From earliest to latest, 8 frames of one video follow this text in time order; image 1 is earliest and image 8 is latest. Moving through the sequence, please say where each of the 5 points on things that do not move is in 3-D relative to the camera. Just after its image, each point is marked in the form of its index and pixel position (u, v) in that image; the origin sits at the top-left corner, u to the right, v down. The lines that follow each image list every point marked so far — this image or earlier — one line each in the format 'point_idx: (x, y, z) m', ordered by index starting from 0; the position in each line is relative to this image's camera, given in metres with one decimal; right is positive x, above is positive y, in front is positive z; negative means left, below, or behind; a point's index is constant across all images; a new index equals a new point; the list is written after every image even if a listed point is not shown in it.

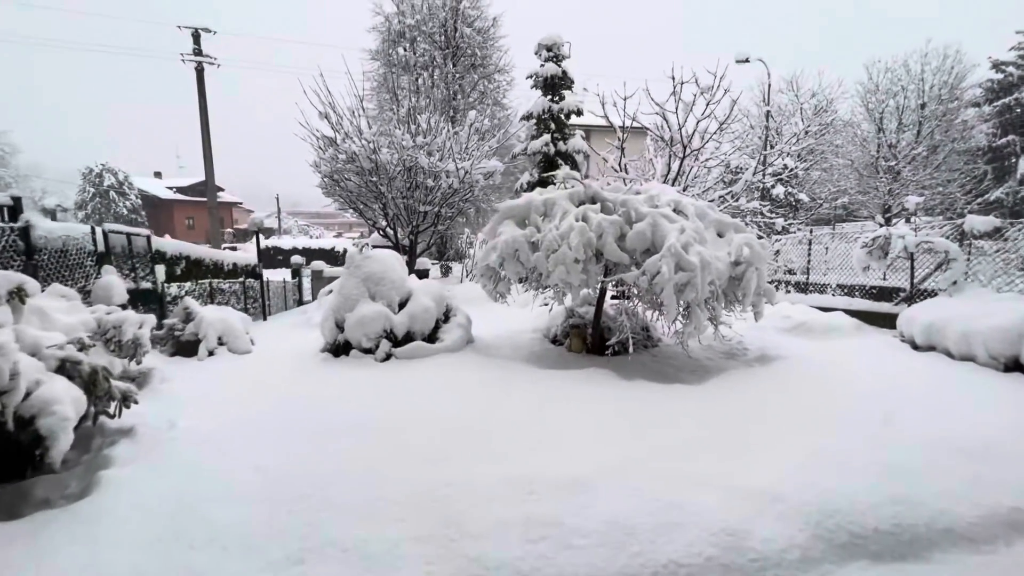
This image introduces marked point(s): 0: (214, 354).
0: (-4.4, -0.8, +8.0) m
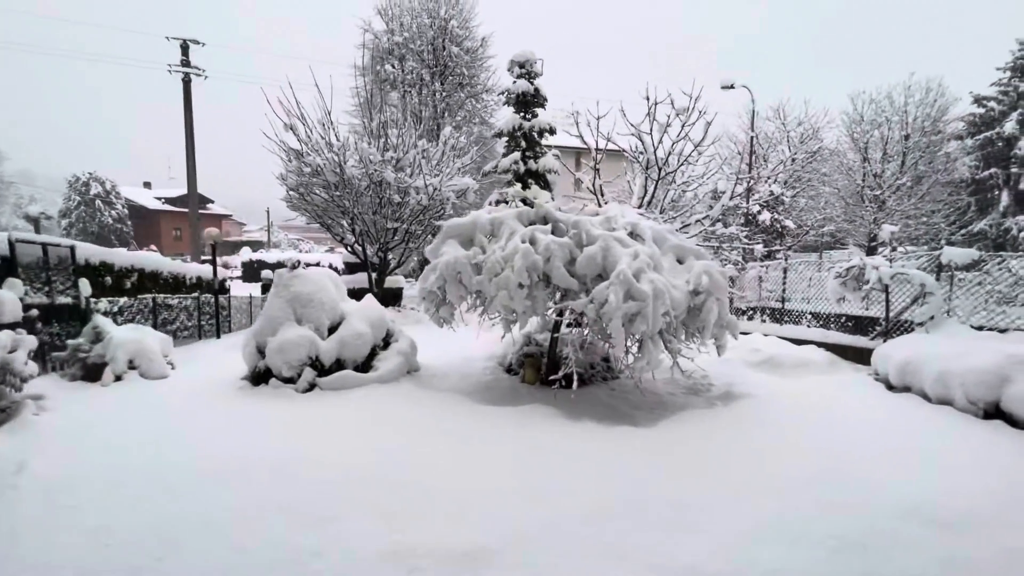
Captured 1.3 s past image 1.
0: (-5.1, -1.1, +7.4) m
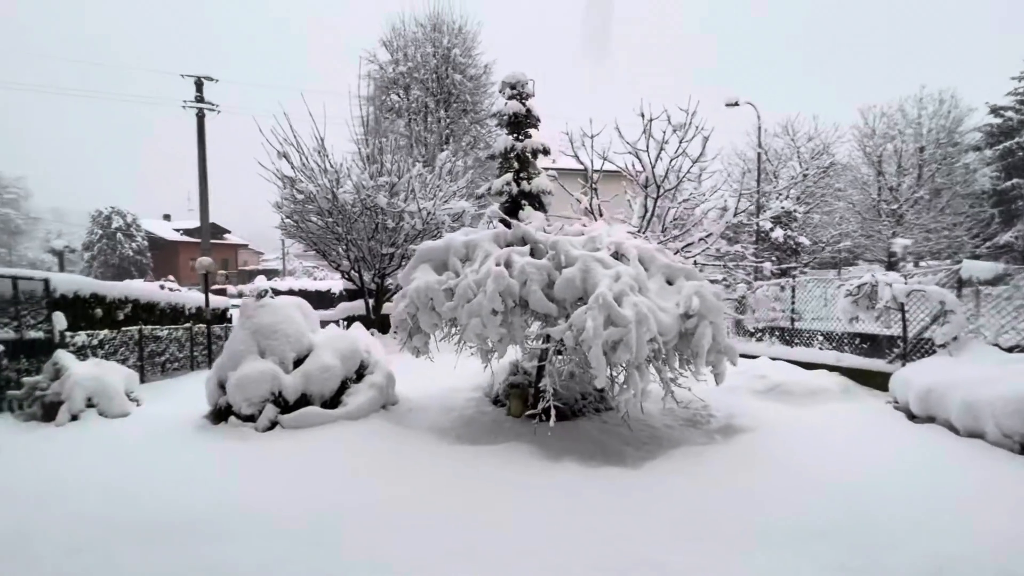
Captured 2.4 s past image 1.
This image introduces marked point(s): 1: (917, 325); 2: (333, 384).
0: (-5.2, -1.5, +7.0) m
1: (+5.1, -0.5, +7.3) m
2: (-1.9, -1.0, +6.2) m
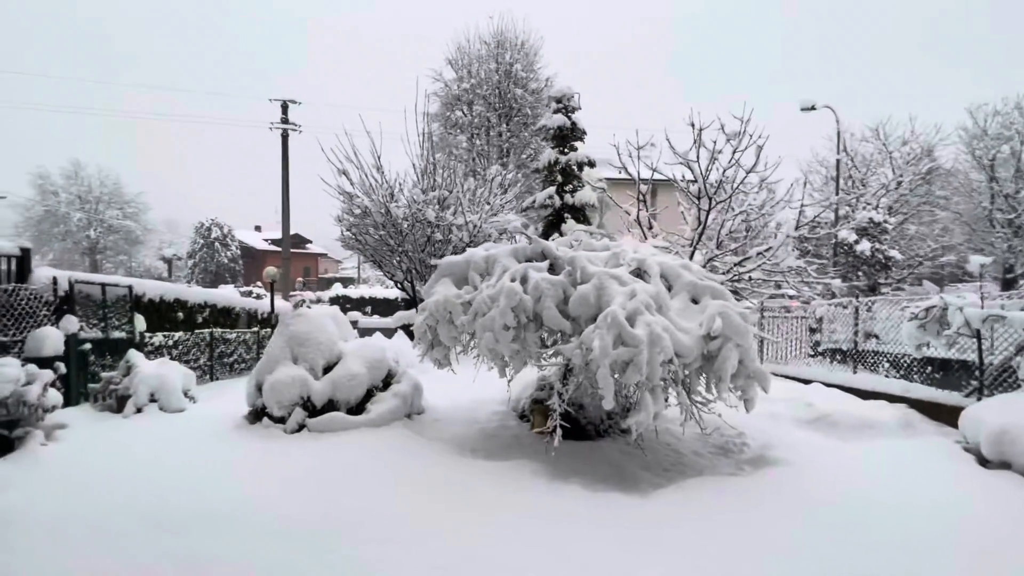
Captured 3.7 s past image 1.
0: (-4.9, -1.6, +7.5) m
1: (+5.4, -0.7, +6.6) m
2: (-1.7, -1.1, +6.3) m
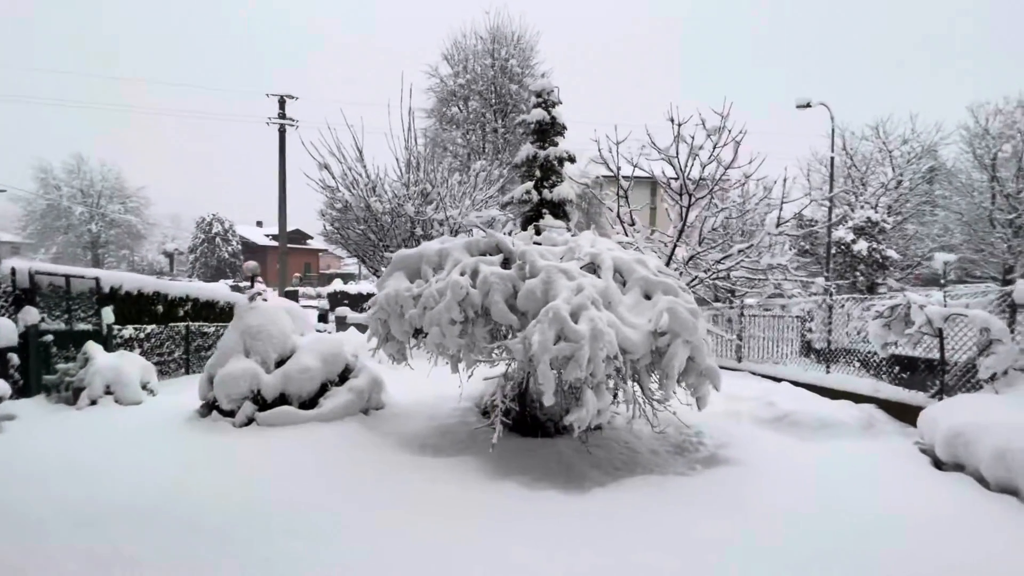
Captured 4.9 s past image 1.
0: (-5.3, -1.5, +7.5) m
1: (+5.0, -0.7, +6.5) m
2: (-2.1, -1.1, +6.3) m
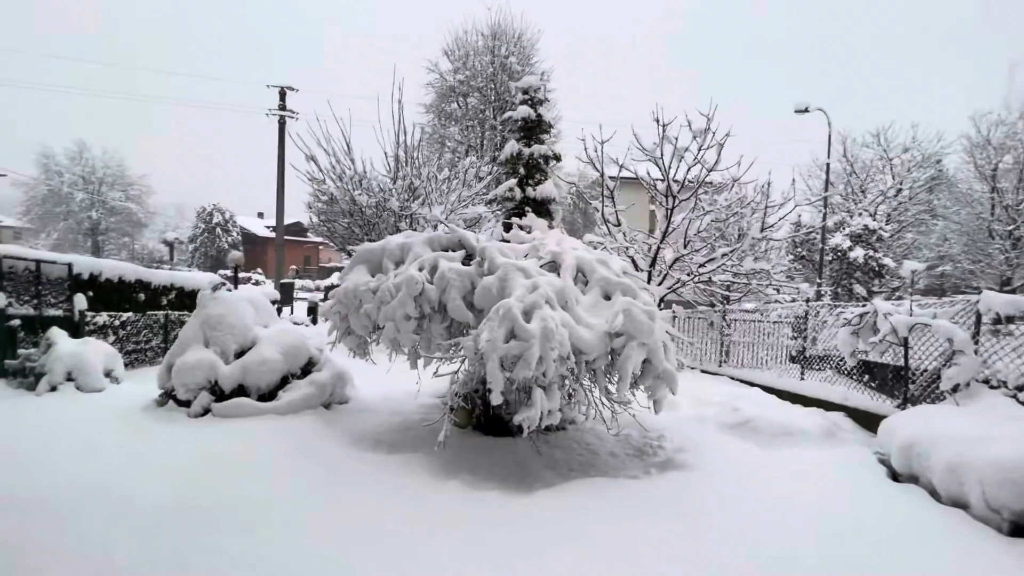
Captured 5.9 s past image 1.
0: (-5.7, -1.3, +7.4) m
1: (+4.6, -0.8, +6.4) m
2: (-2.5, -1.0, +6.2) m
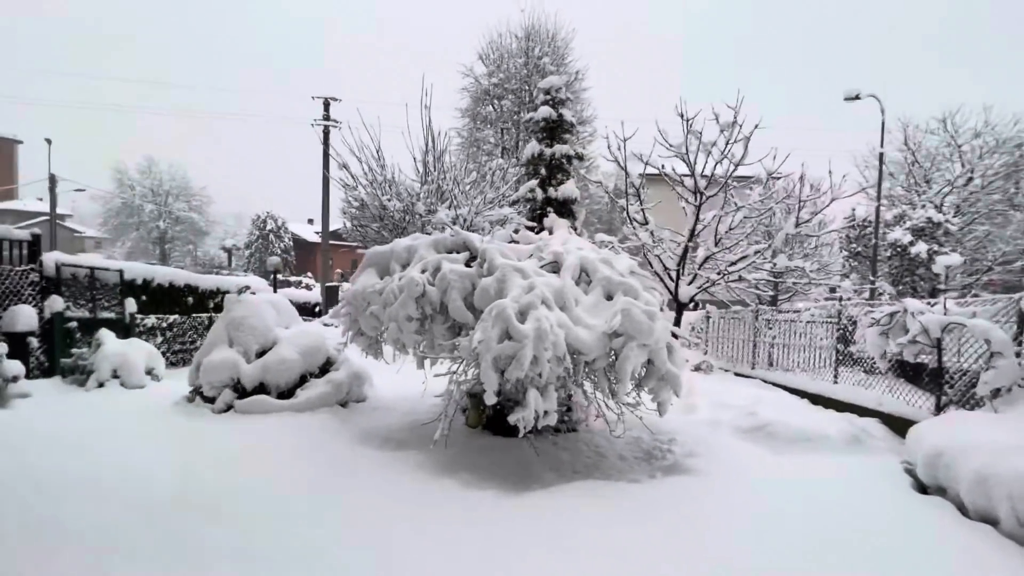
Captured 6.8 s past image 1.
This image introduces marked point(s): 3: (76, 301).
0: (-5.5, -1.3, +7.8) m
1: (+4.7, -0.8, +6.1) m
2: (-2.4, -1.0, +6.4) m
3: (-7.2, -0.2, +9.6) m
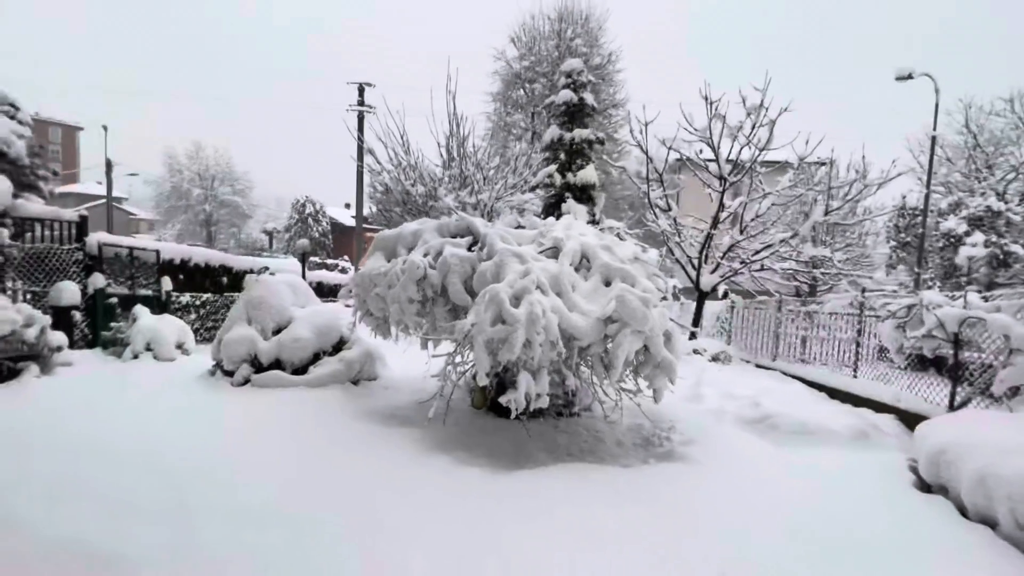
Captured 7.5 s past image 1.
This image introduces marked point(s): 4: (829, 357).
0: (-5.4, -1.0, +8.3) m
1: (+4.7, -0.7, +5.9) m
2: (-2.4, -0.8, +6.6) m
3: (-7.0, +0.2, +10.1) m
4: (+5.0, -1.1, +9.2) m
